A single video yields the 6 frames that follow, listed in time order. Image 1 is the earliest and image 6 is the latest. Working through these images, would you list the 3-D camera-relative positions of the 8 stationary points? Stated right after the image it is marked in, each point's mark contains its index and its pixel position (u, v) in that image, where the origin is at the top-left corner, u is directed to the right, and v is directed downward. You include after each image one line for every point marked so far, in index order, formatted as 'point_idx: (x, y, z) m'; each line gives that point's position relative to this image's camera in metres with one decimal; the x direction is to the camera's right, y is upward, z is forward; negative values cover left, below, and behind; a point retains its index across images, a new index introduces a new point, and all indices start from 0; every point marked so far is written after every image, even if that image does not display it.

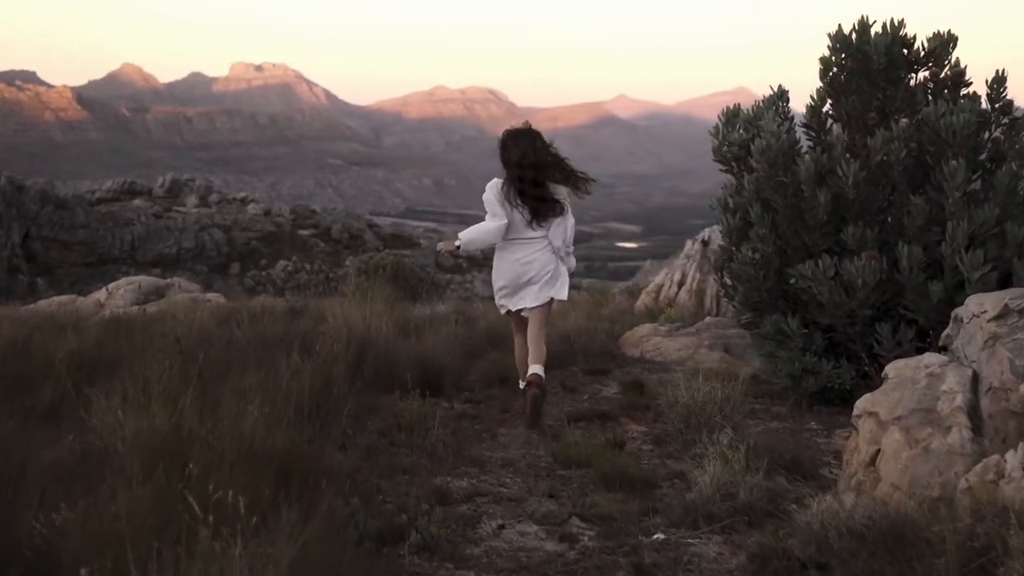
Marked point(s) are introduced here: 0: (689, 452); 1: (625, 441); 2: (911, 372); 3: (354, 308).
0: (+1.0, -0.9, +5.0) m
1: (+0.6, -0.9, +5.4) m
2: (+1.8, -0.4, +4.2) m
3: (-1.6, -0.2, +9.7) m
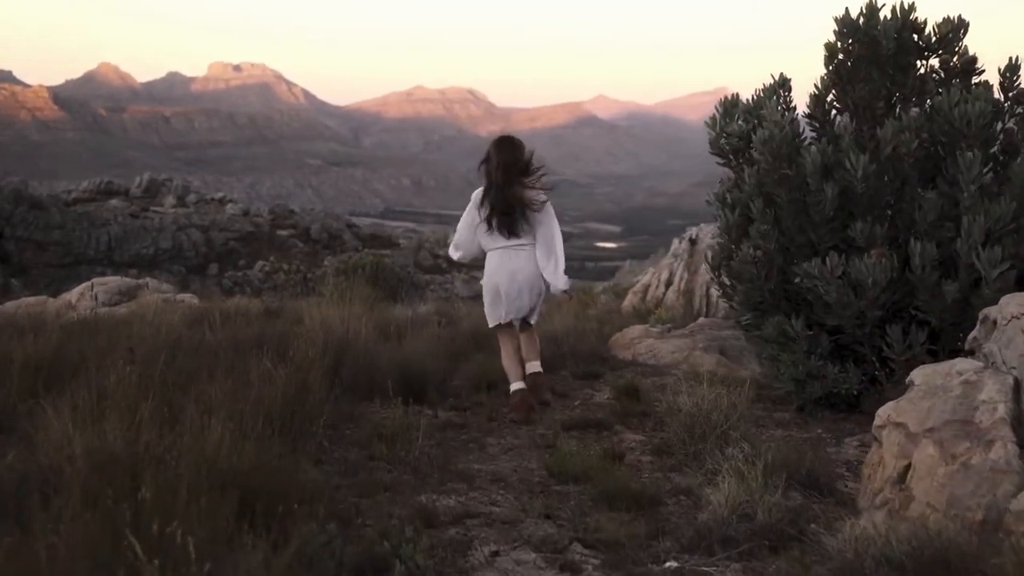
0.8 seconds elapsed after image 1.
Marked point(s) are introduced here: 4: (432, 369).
0: (+0.9, -0.9, +4.7) m
1: (+0.6, -0.9, +5.1) m
2: (+1.7, -0.4, +3.9) m
3: (-1.7, -0.2, +9.3) m
4: (-0.6, -0.6, +7.0) m
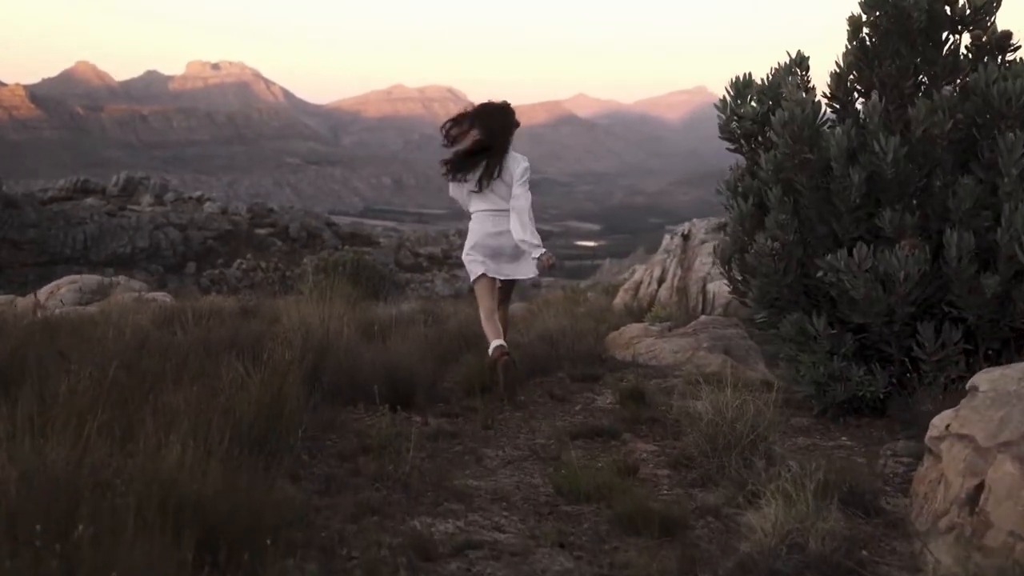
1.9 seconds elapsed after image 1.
0: (+0.9, -0.9, +4.2) m
1: (+0.6, -0.8, +4.5) m
2: (+1.8, -0.3, +3.4) m
3: (-1.8, -0.2, +8.8) m
4: (-0.6, -0.6, +6.4) m
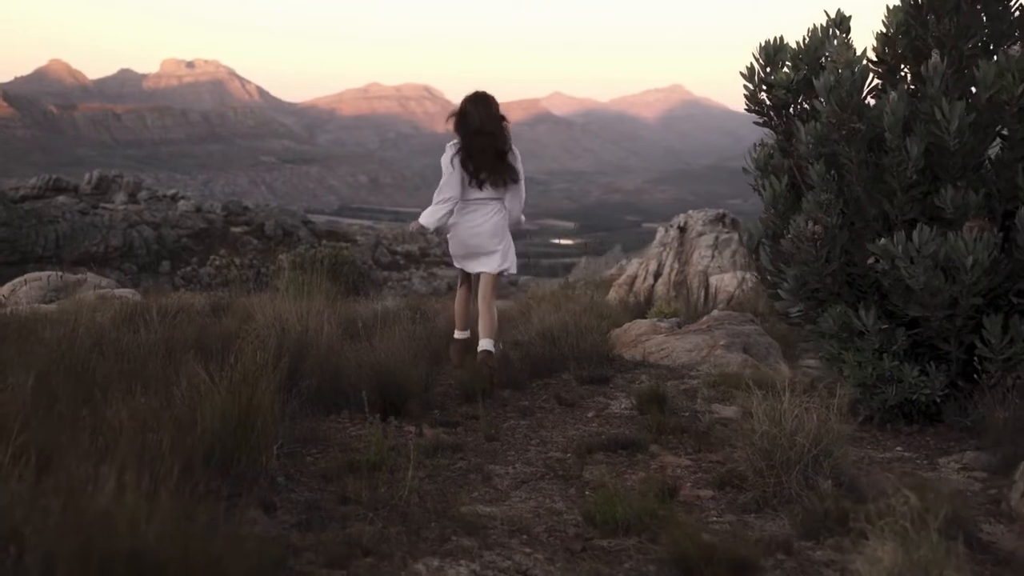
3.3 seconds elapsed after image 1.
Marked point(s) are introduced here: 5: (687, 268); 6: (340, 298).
0: (+1.0, -0.8, +3.5) m
1: (+0.7, -0.8, +3.8) m
2: (+1.9, -0.3, +2.7) m
3: (-1.9, -0.1, +8.0) m
4: (-0.6, -0.5, +5.7) m
5: (+2.3, +0.3, +12.7) m
6: (-1.8, -0.1, +10.1) m
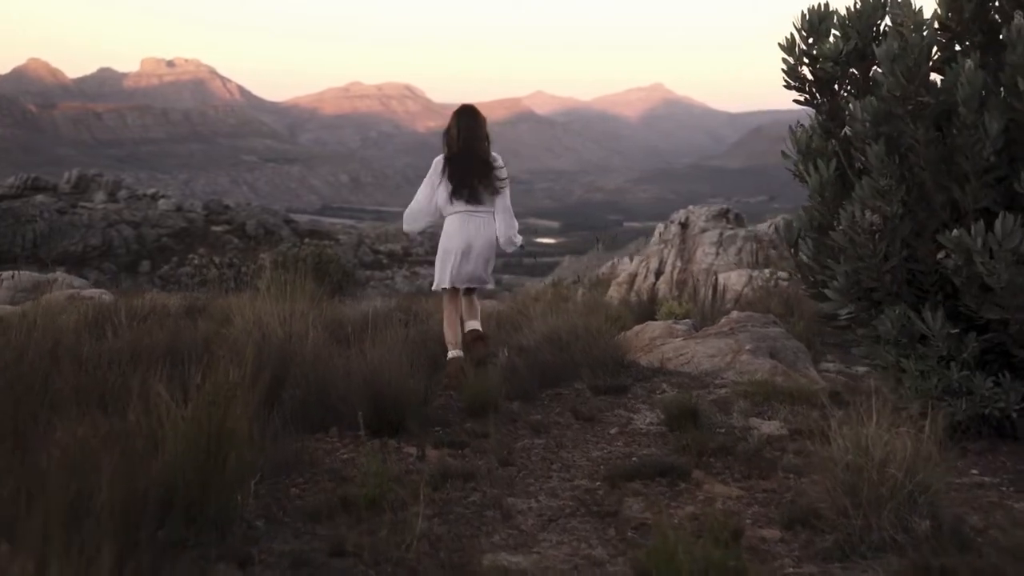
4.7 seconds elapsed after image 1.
0: (+1.1, -0.8, +2.8) m
1: (+0.8, -0.8, +3.2) m
2: (+2.0, -0.3, +2.1) m
3: (-1.8, -0.1, +7.3) m
4: (-0.5, -0.5, +5.0) m
5: (+2.3, +0.3, +12.1) m
6: (-1.9, -0.1, +9.5) m
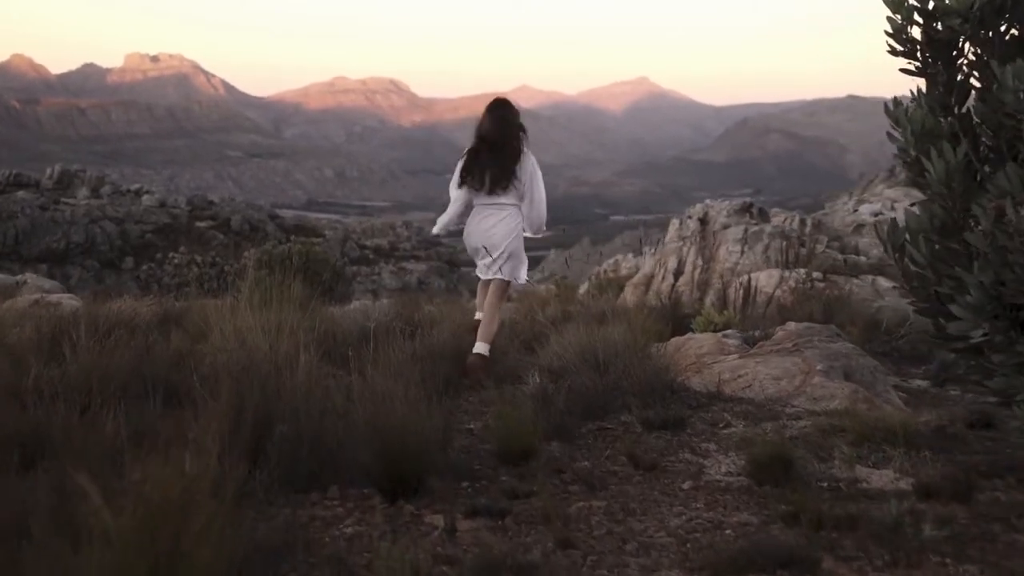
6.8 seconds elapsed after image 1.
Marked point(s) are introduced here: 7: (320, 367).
0: (+1.3, -0.9, +1.8) m
1: (+1.0, -0.9, +2.2) m
2: (+2.2, -0.4, +1.1) m
3: (-1.7, -0.2, +6.3) m
4: (-0.3, -0.6, +4.0) m
5: (+2.3, +0.3, +11.1) m
6: (-1.8, -0.1, +8.4) m
7: (-1.0, -0.4, +5.2) m
